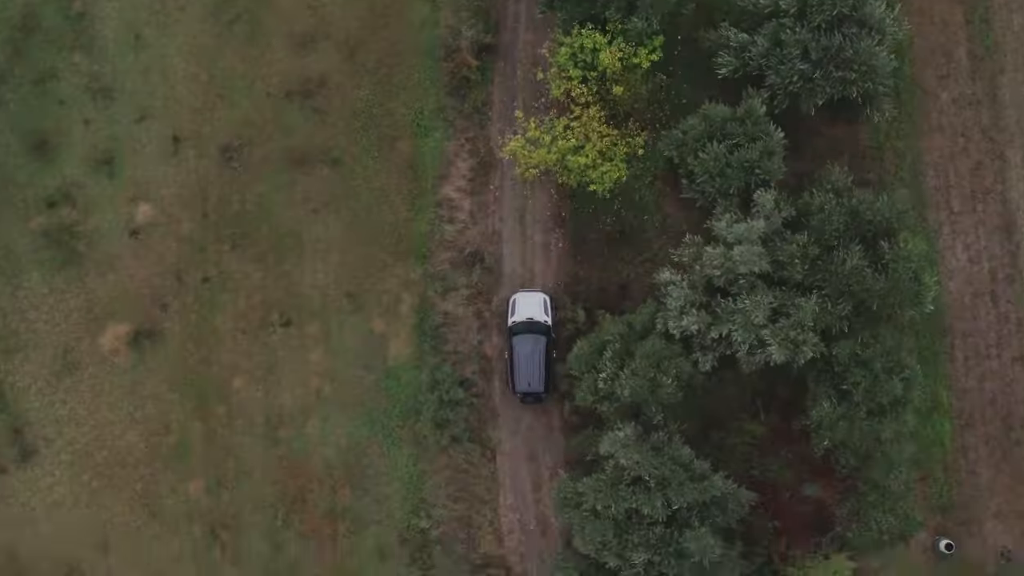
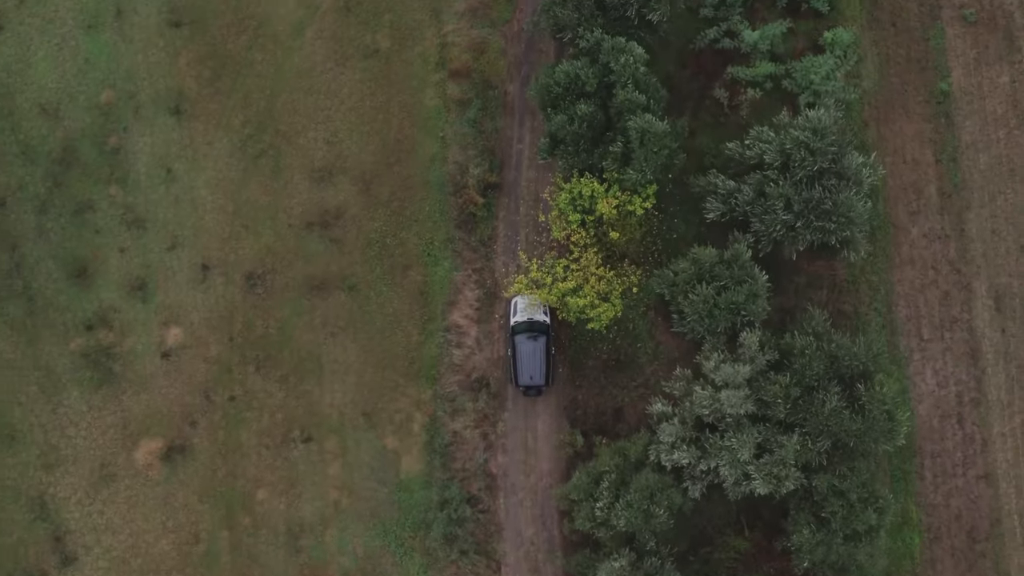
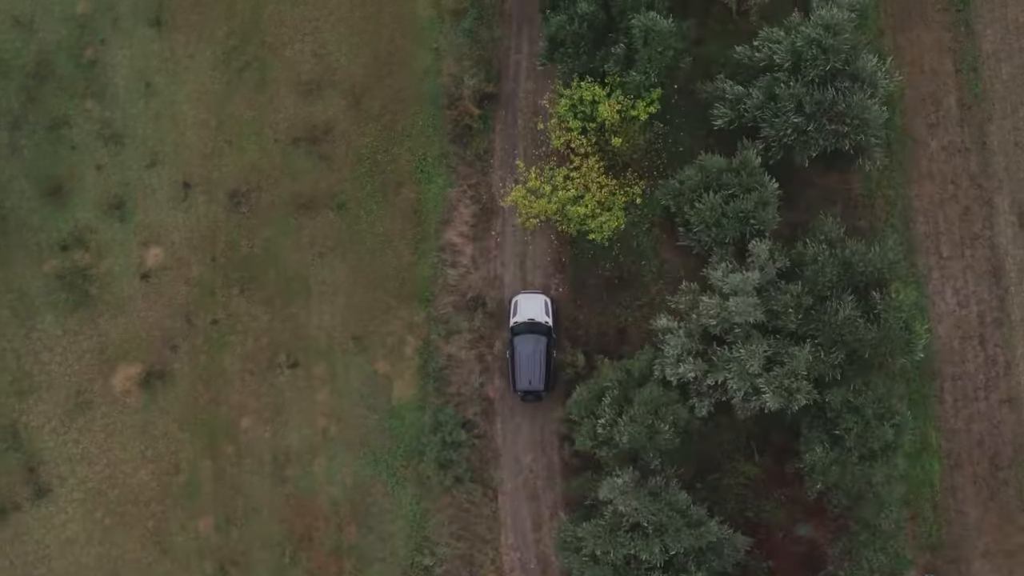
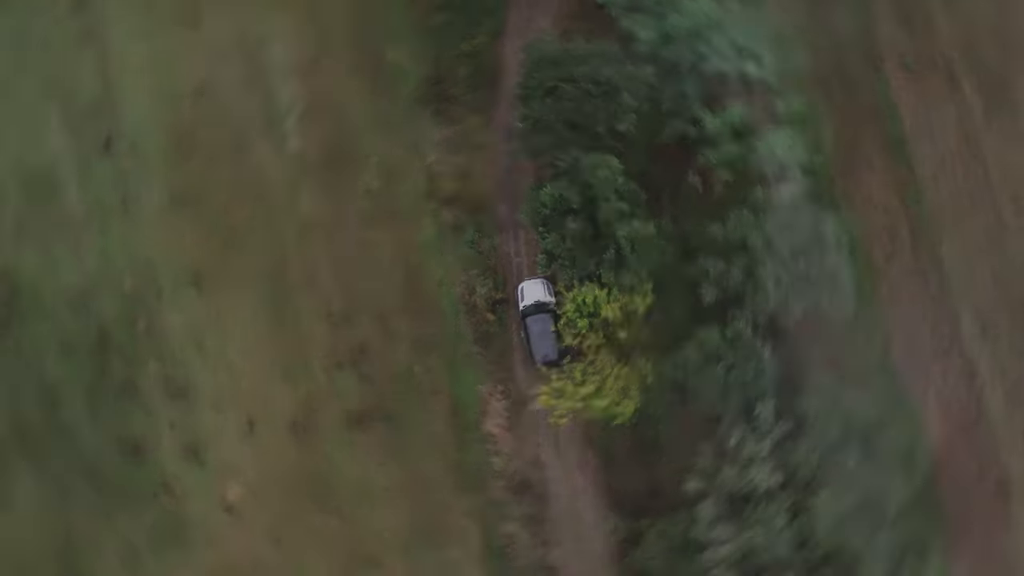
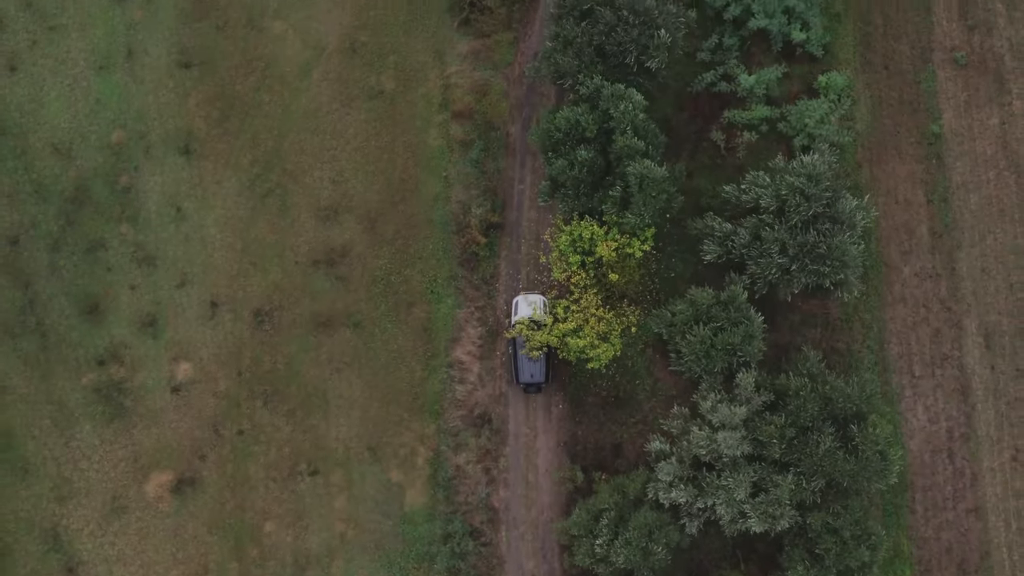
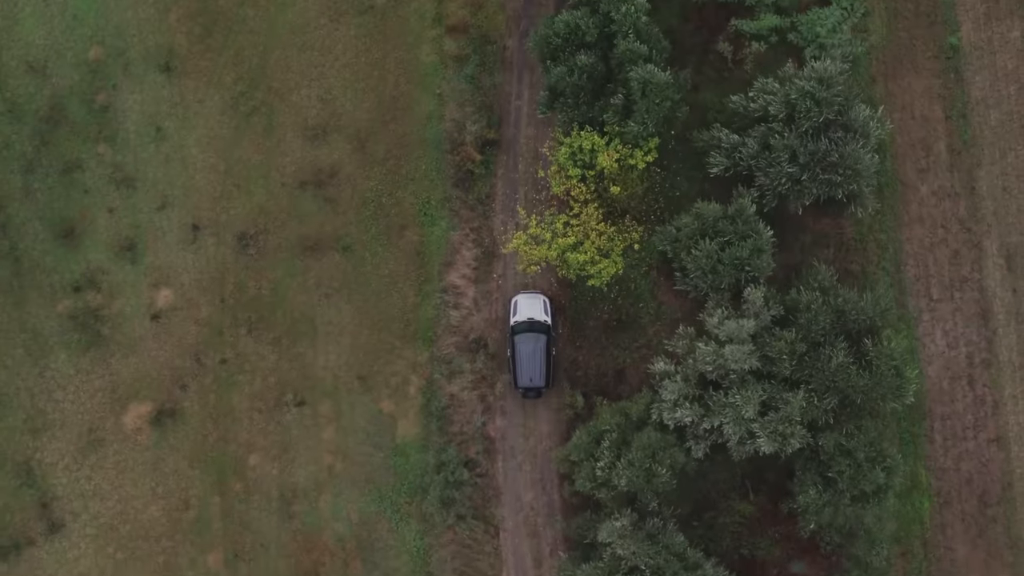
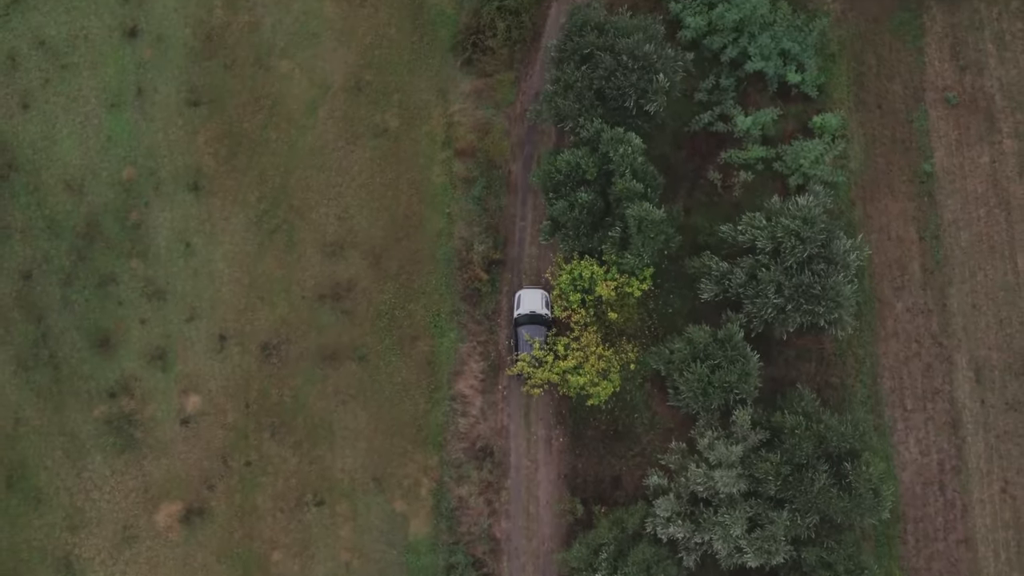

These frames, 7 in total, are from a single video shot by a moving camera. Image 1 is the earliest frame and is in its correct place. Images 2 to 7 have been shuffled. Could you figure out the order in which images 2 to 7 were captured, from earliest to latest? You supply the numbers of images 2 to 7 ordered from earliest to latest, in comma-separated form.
3, 6, 2, 5, 7, 4
